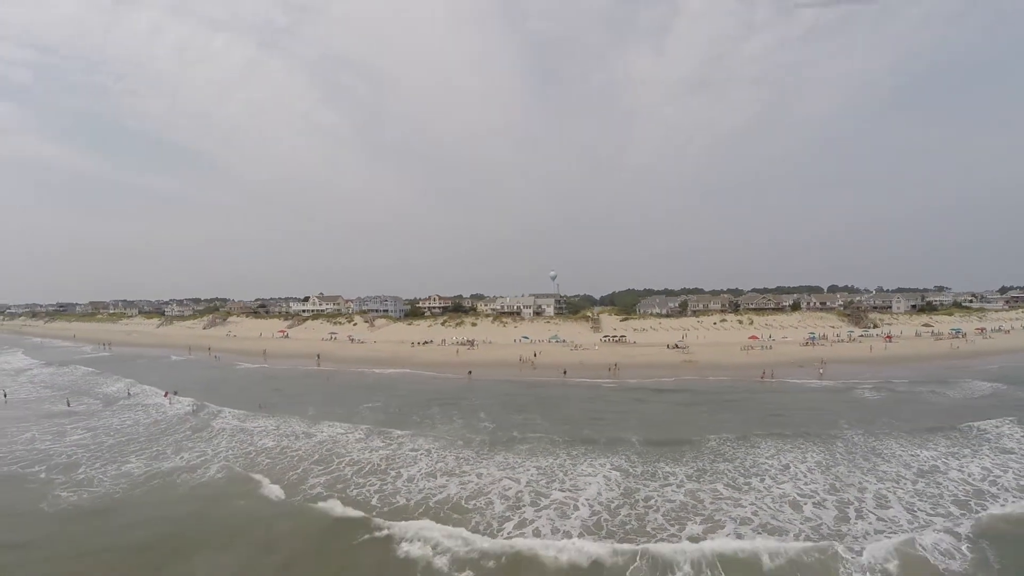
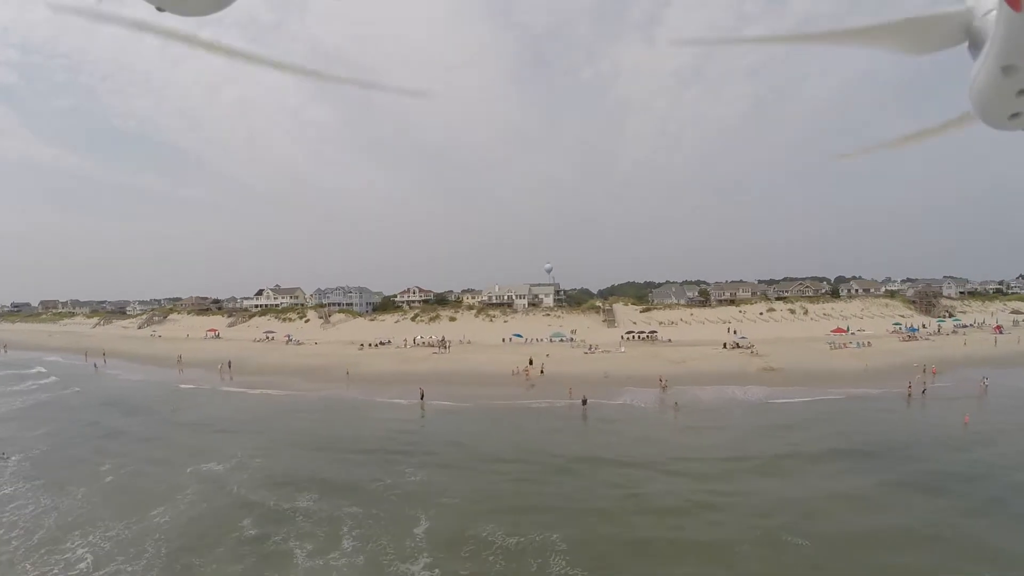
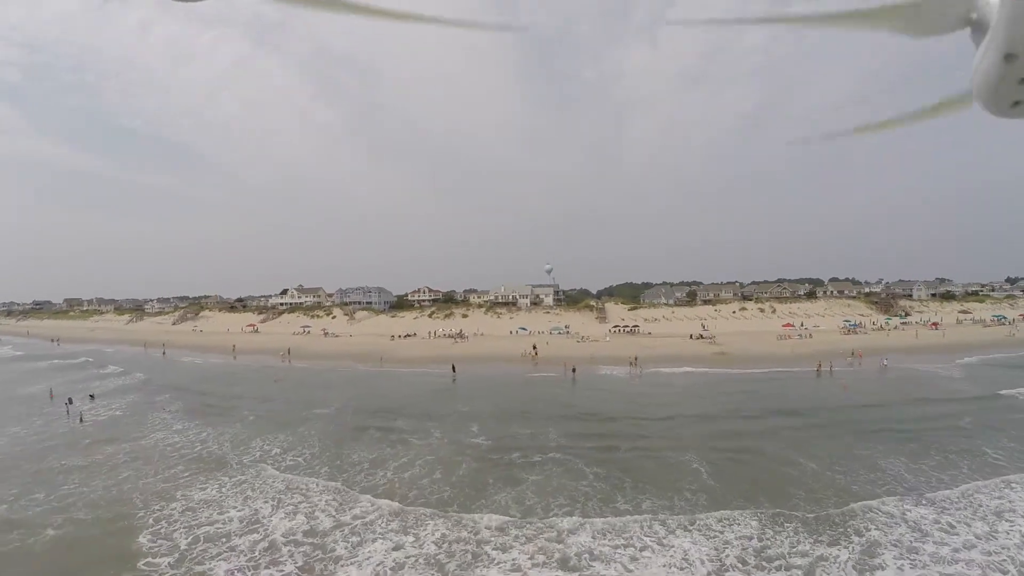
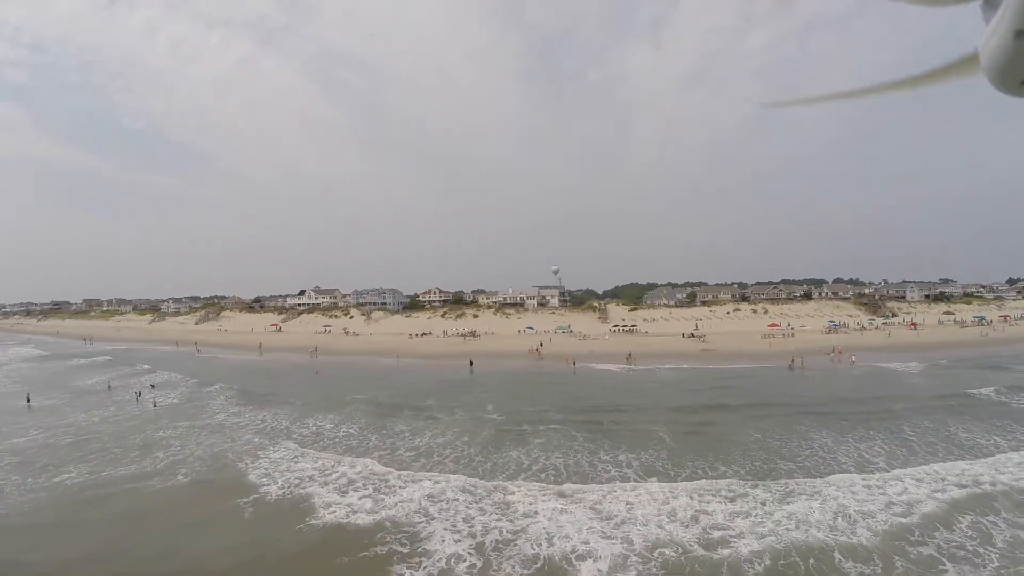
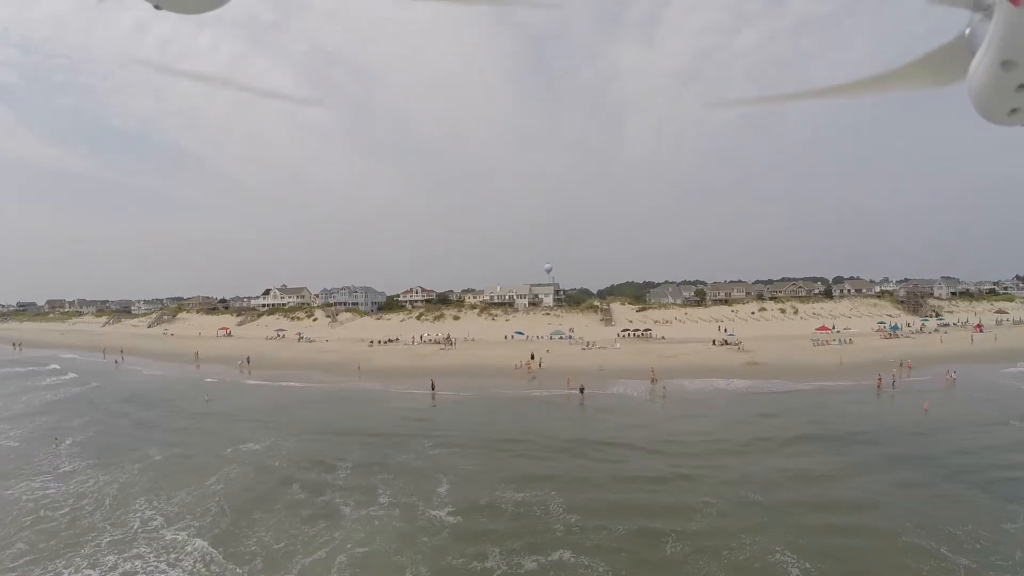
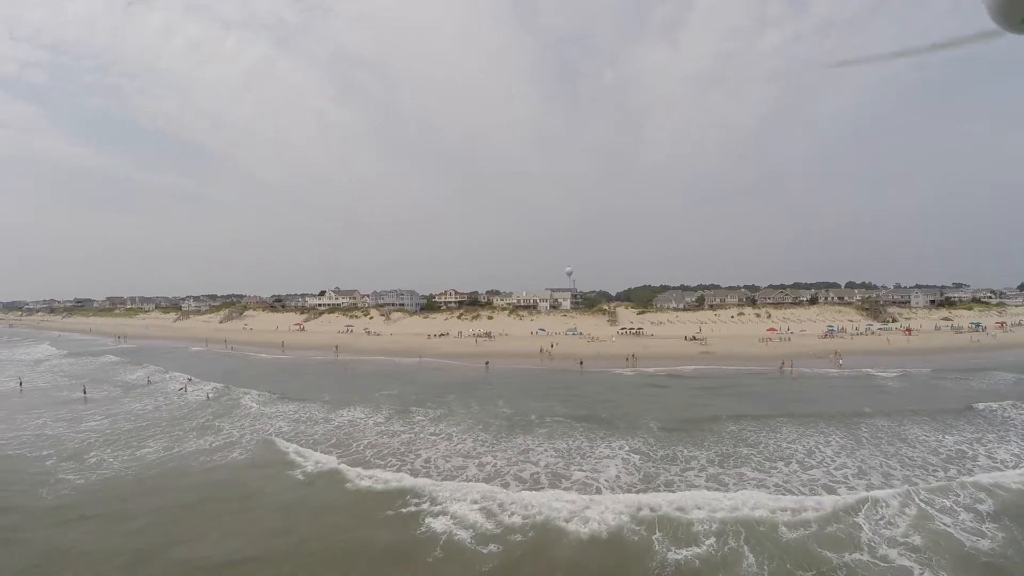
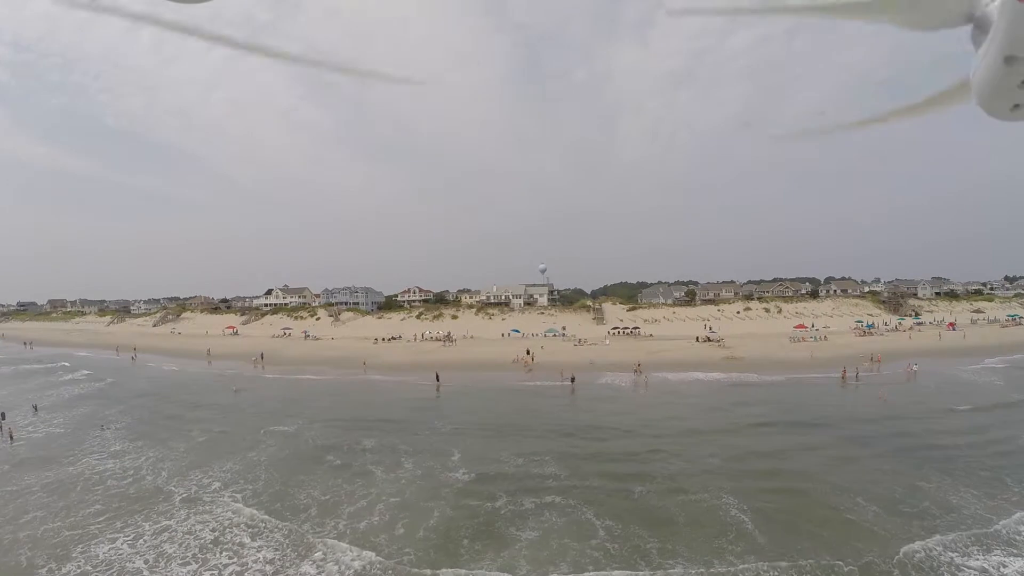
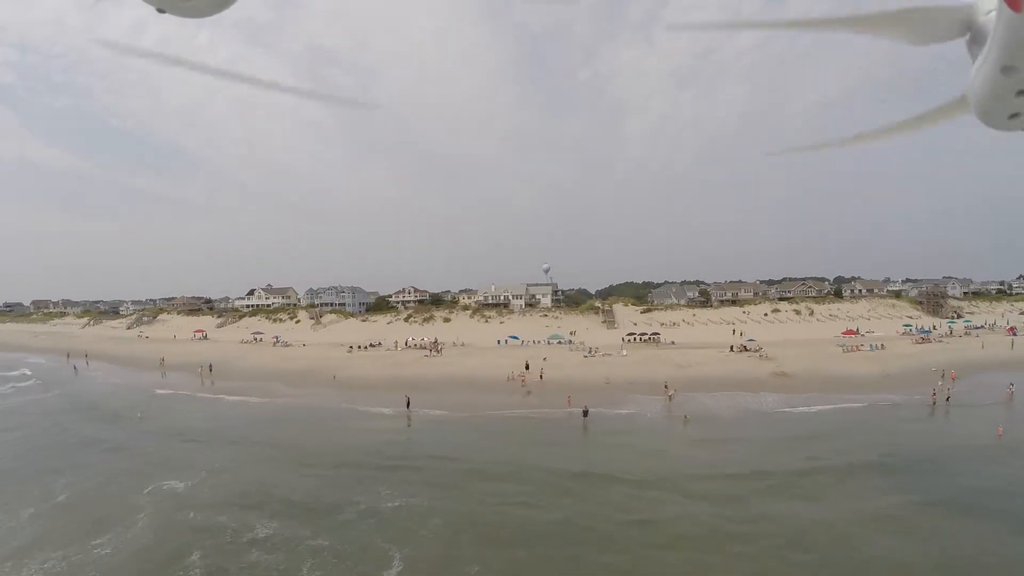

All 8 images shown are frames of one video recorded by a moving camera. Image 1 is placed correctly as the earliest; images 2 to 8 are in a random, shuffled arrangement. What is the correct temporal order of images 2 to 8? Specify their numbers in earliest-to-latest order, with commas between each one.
6, 4, 3, 7, 5, 2, 8
